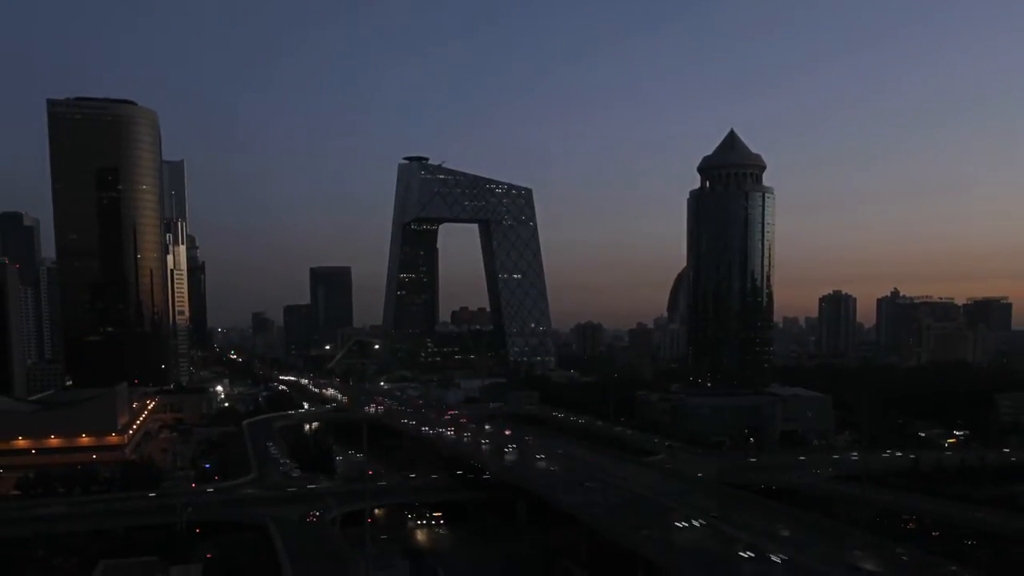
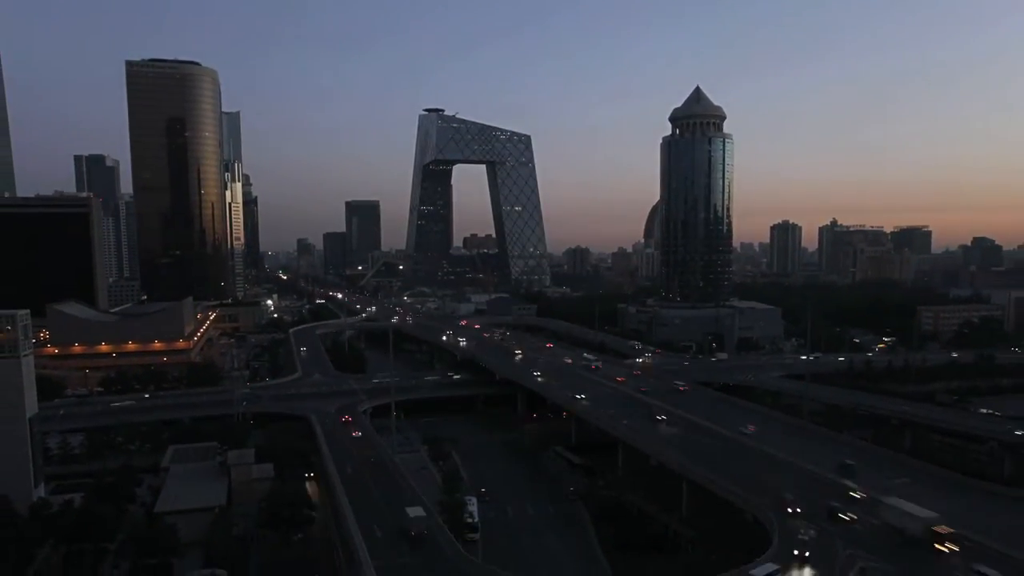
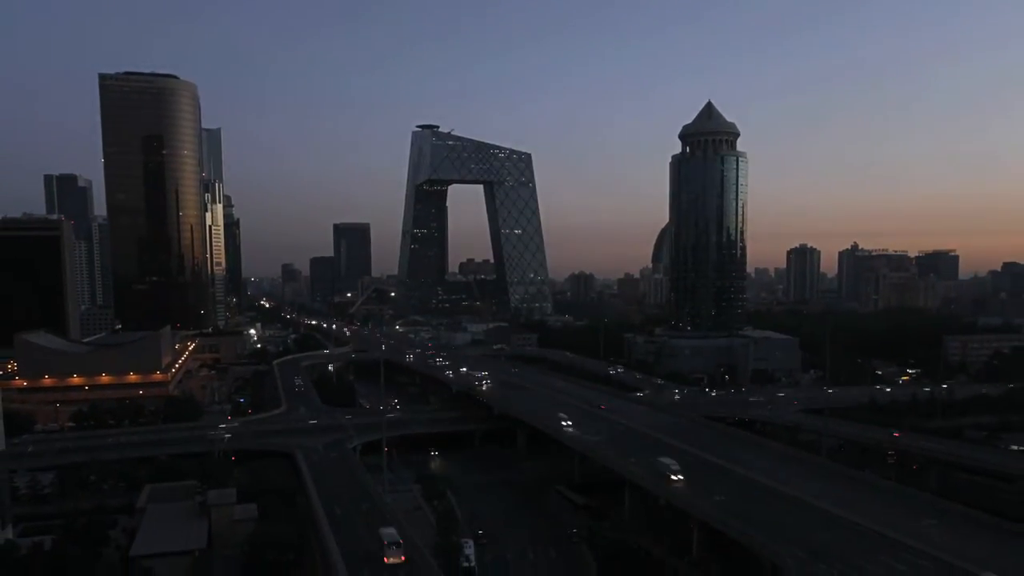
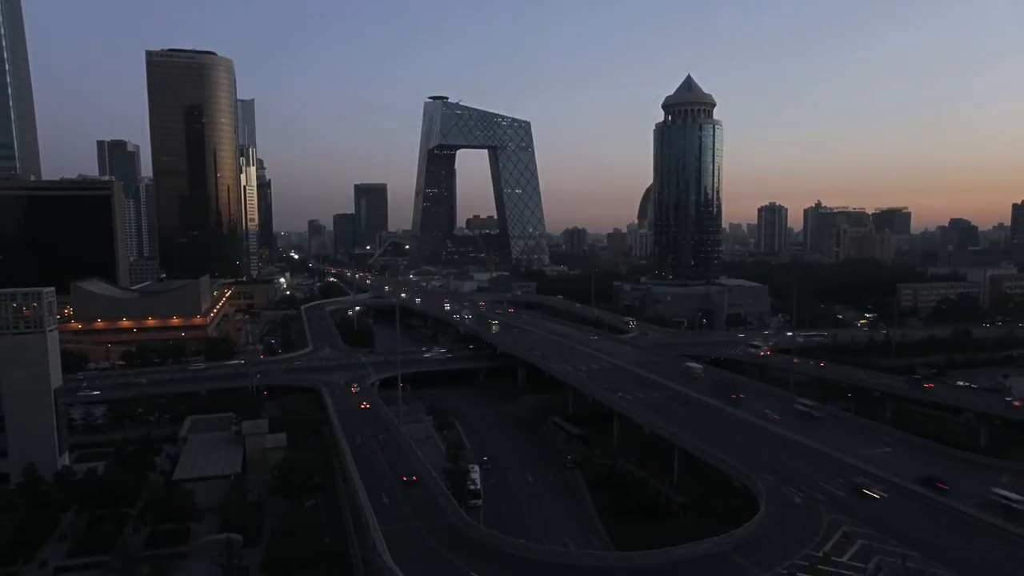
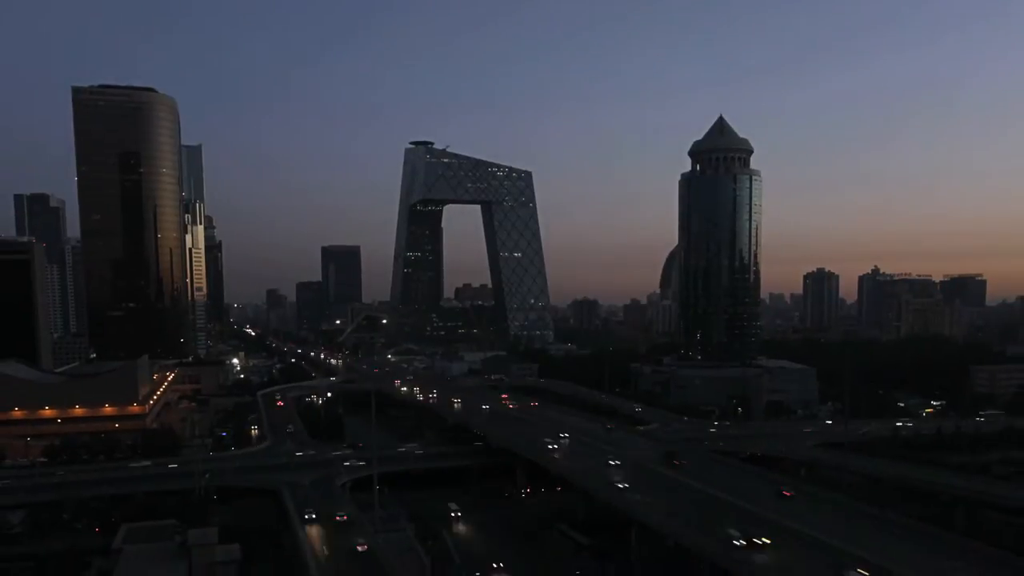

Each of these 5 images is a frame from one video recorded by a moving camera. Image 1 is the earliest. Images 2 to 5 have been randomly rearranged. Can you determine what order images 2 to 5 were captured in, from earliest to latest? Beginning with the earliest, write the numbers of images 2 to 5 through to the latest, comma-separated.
5, 3, 2, 4
